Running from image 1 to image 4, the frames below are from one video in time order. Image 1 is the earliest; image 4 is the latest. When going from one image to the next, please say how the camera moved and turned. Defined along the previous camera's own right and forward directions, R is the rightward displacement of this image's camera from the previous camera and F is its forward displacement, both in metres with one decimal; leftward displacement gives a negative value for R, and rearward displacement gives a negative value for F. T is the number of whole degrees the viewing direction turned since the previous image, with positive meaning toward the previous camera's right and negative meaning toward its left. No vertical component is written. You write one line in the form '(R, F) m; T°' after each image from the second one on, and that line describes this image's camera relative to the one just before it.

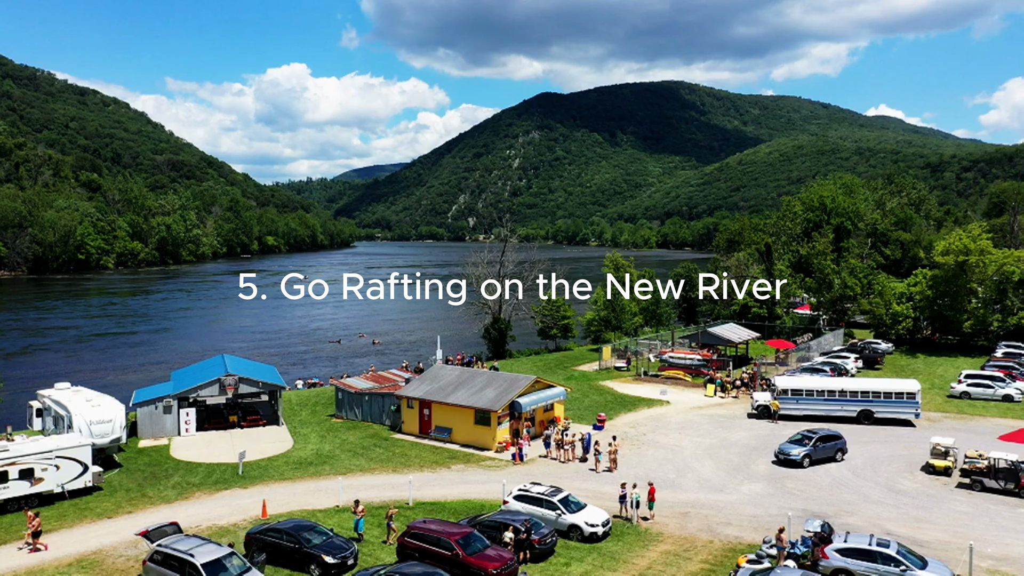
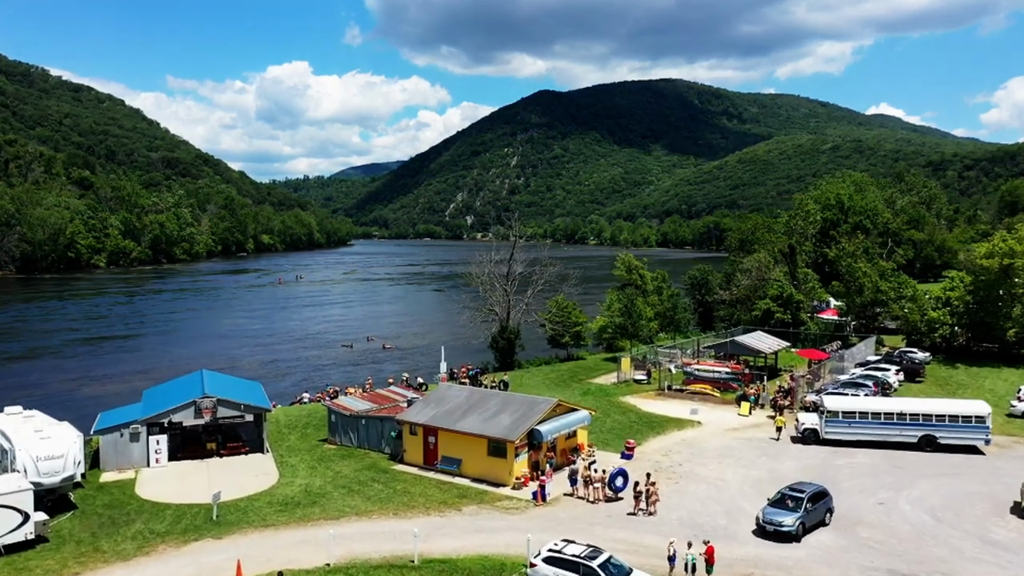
(-0.7, +3.9) m; 0°
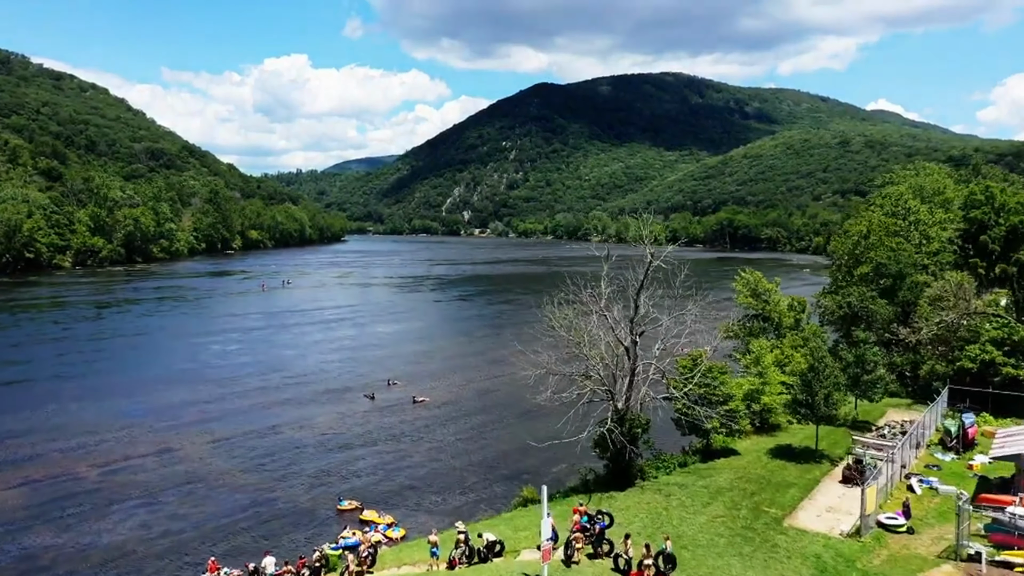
(-4.3, +19.8) m; 0°
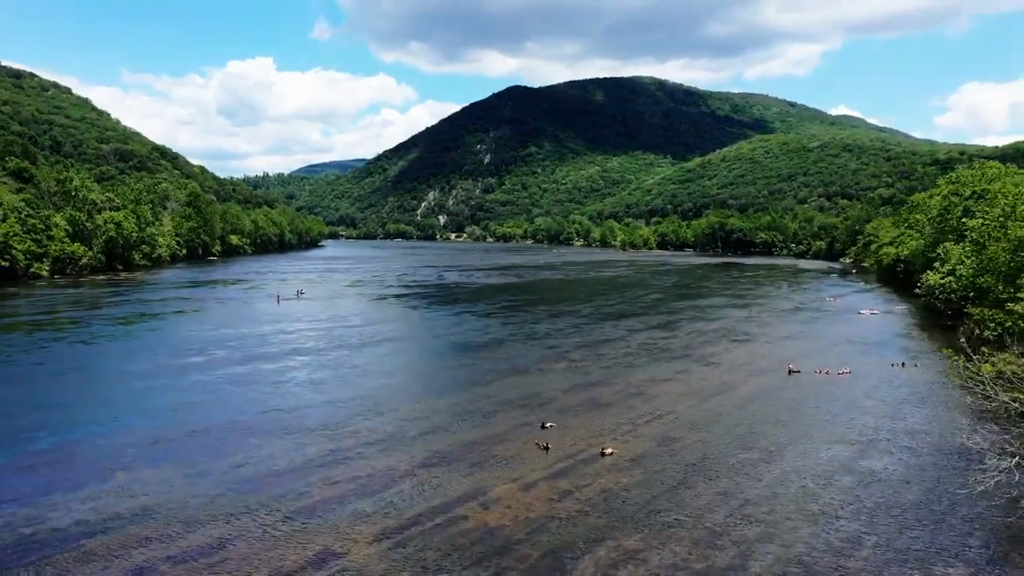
(-11.0, +10.8) m; +3°
